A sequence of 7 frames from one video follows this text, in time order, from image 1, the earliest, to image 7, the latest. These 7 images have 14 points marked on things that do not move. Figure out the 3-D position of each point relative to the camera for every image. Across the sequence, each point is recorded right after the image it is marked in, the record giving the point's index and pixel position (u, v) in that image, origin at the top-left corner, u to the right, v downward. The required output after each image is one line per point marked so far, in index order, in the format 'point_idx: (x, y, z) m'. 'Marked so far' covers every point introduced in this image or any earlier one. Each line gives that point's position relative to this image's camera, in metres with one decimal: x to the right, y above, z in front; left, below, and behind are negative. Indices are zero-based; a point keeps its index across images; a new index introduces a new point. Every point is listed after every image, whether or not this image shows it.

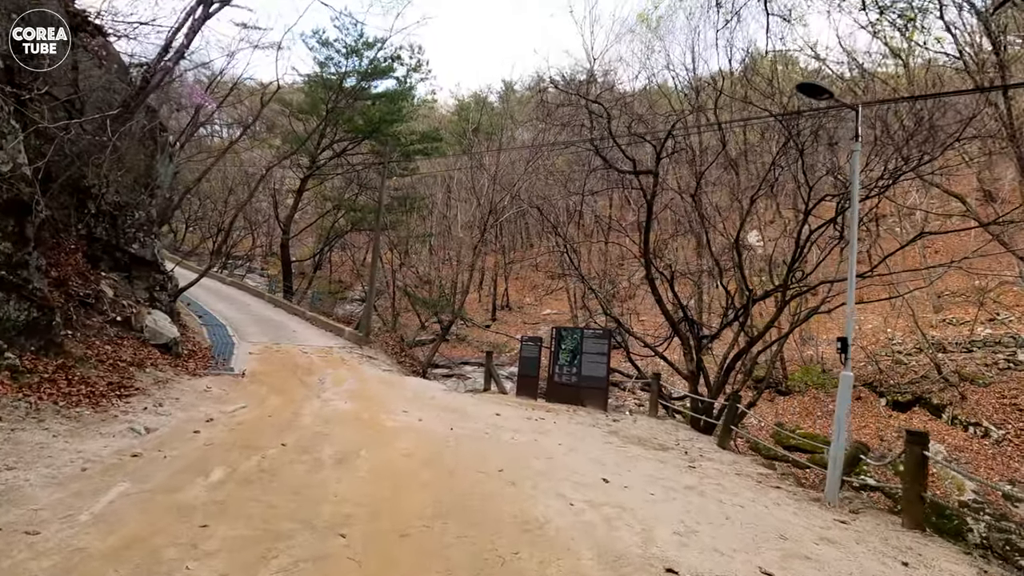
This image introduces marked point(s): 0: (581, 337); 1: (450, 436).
0: (+1.4, -1.0, +10.9) m
1: (-0.8, -1.9, +7.1) m
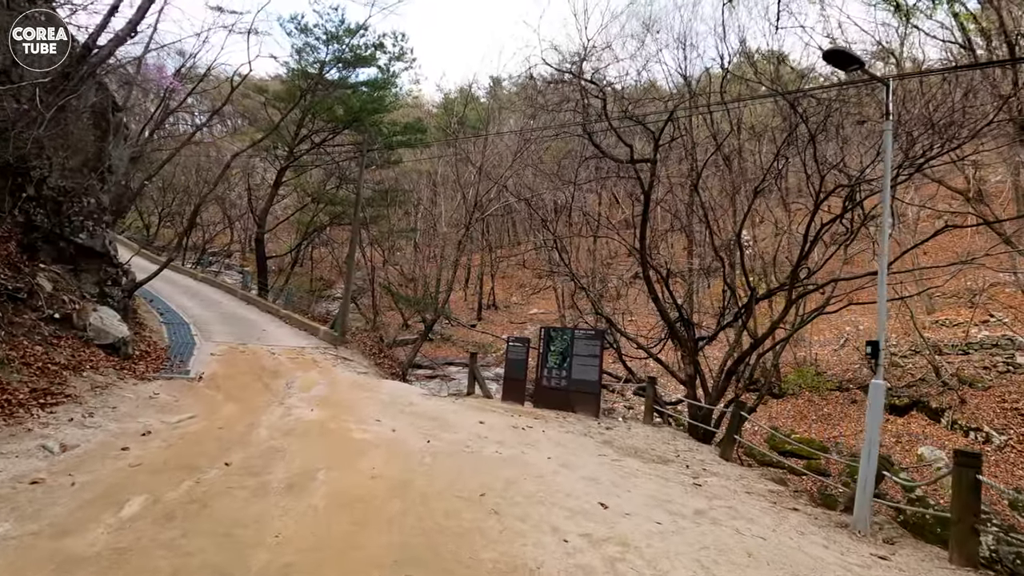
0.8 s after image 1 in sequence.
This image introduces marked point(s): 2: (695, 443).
0: (+1.1, -0.9, +10.1) m
1: (-1.0, -1.9, +6.3) m
2: (+3.0, -2.5, +8.9) m
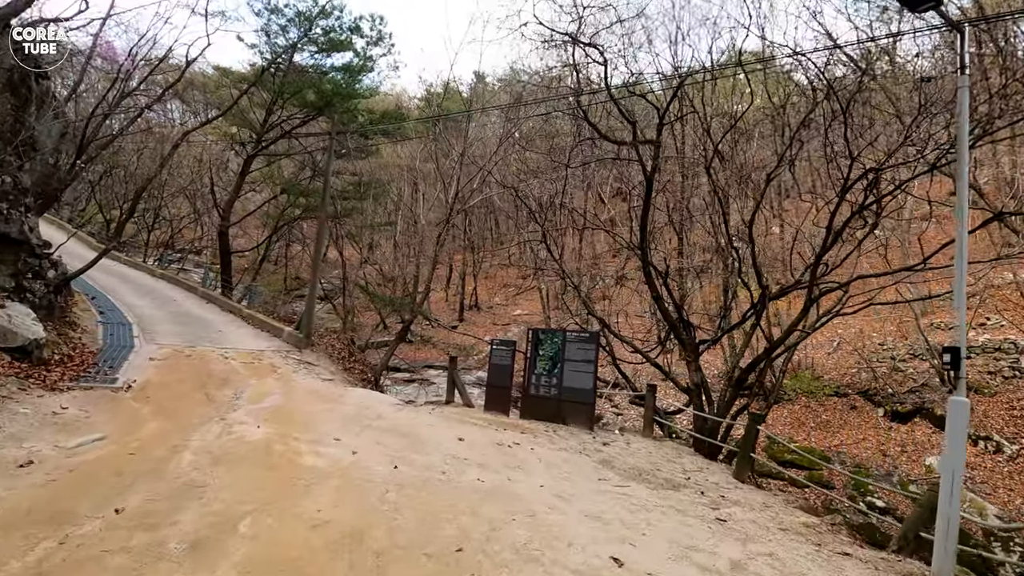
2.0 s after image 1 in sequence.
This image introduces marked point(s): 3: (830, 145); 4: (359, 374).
0: (+0.8, -0.9, +9.0) m
1: (-1.1, -1.8, +5.1) m
2: (+2.8, -2.5, +7.8) m
3: (+5.9, +2.6, +10.0) m
4: (-3.5, -1.9, +12.2) m
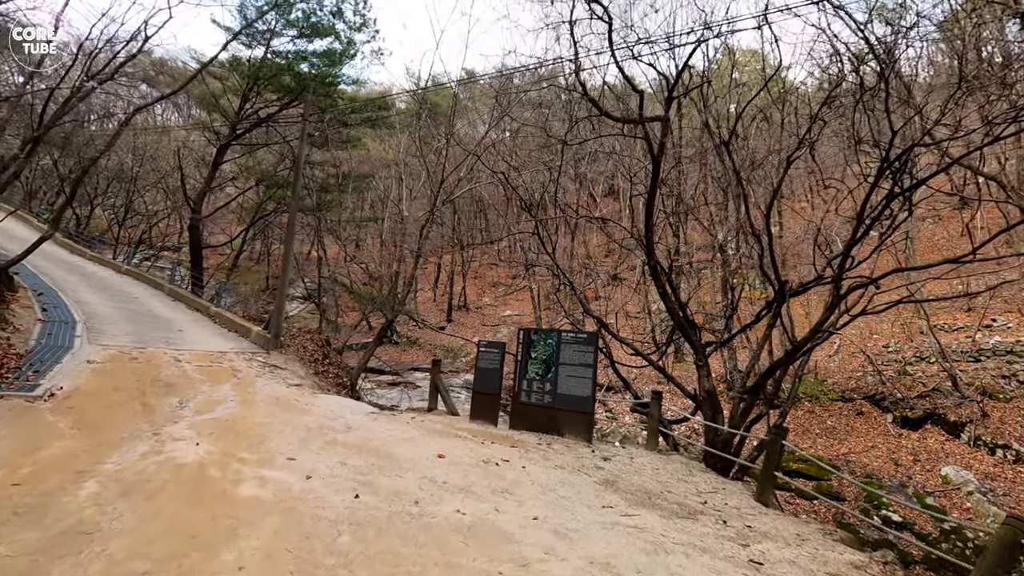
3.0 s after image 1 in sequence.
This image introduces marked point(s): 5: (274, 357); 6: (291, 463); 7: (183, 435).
0: (+0.7, -0.8, +8.1) m
1: (-1.2, -1.7, +4.1) m
2: (+2.6, -2.4, +6.9) m
3: (+5.7, +2.7, +9.1) m
4: (-3.7, -1.9, +11.2) m
5: (-4.5, -1.3, +10.2) m
6: (-2.1, -1.7, +5.1) m
7: (-3.4, -1.5, +5.7) m
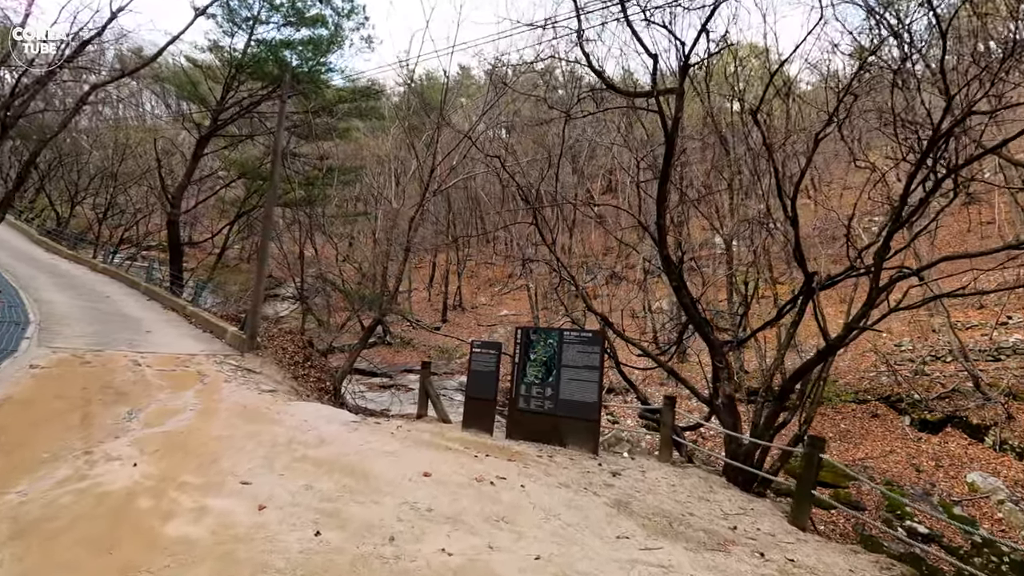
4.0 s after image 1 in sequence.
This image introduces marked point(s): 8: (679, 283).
0: (+0.6, -0.7, +7.2) m
1: (-1.2, -1.6, +3.2) m
2: (+2.6, -2.3, +6.0) m
3: (+5.6, +2.8, +8.3) m
4: (-3.8, -1.8, +10.3) m
5: (-4.5, -1.2, +9.3) m
6: (-2.1, -1.6, +4.3) m
7: (-3.5, -1.5, +4.8) m
8: (+2.4, +0.1, +7.7) m
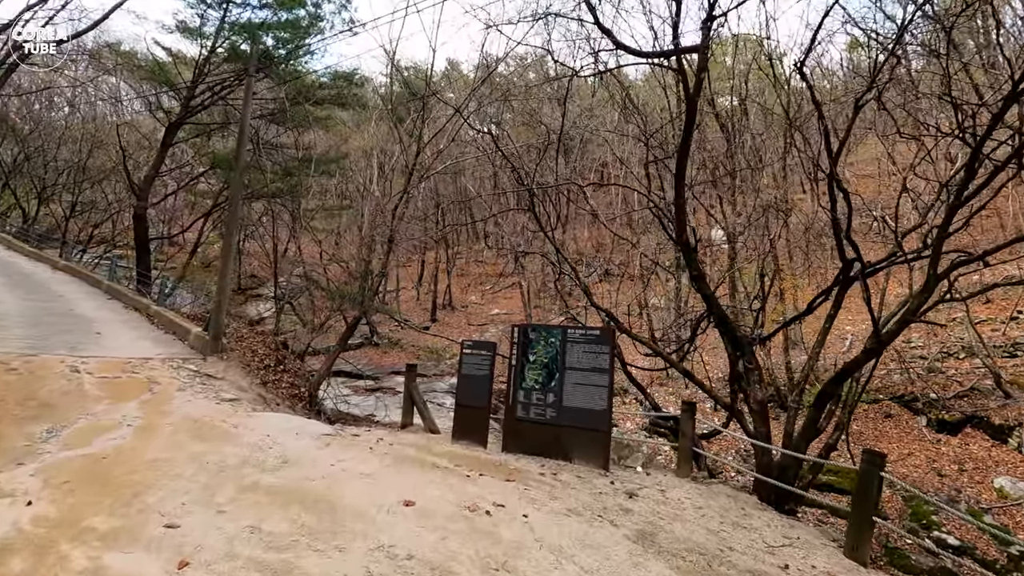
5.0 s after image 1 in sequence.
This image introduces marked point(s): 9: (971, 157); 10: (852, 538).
0: (+0.6, -0.6, +6.3) m
1: (-1.2, -1.5, +2.3) m
2: (+2.6, -2.2, +5.1) m
3: (+5.5, +2.9, +7.5) m
4: (-3.8, -1.7, +9.3) m
5: (-4.6, -1.2, +8.3) m
6: (-2.1, -1.5, +3.3) m
7: (-3.5, -1.4, +3.8) m
8: (+2.3, +0.2, +6.8) m
9: (+4.9, +1.4, +6.0) m
10: (+2.9, -2.2, +4.9) m
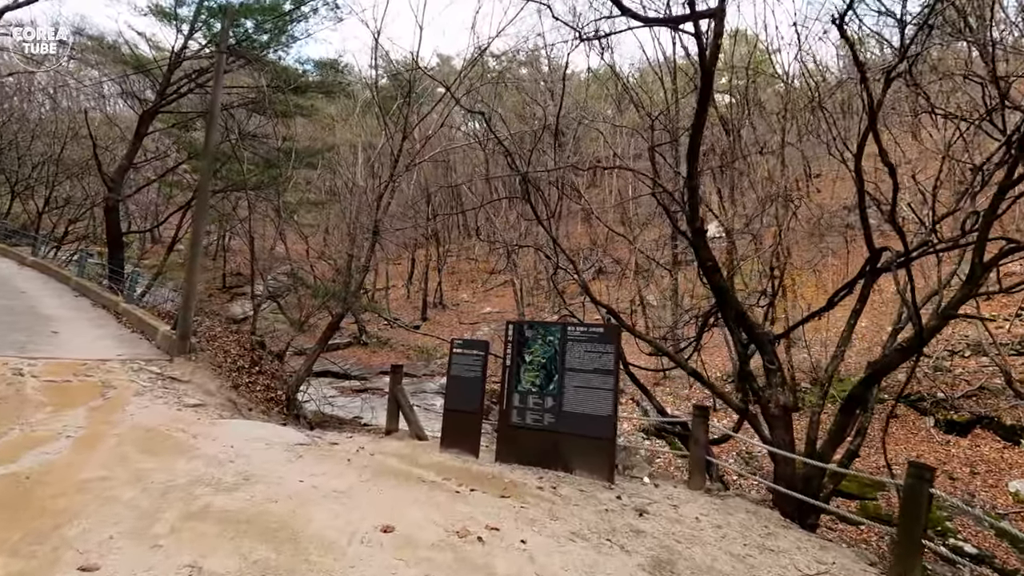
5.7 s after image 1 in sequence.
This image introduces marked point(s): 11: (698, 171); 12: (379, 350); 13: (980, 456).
0: (+0.5, -0.6, +5.7) m
1: (-1.2, -1.5, +1.6) m
2: (+2.5, -2.1, +4.5) m
3: (+5.5, +3.0, +6.9) m
4: (-3.9, -1.6, +8.6) m
5: (-4.7, -1.1, +7.6) m
6: (-2.1, -1.4, +2.6) m
7: (-3.5, -1.3, +3.1) m
8: (+2.2, +0.3, +6.2) m
9: (+4.9, +1.5, +5.4) m
10: (+2.9, -2.1, +4.3) m
11: (+2.0, +1.3, +6.1) m
12: (-4.9, -2.2, +19.5) m
13: (+10.1, -3.6, +11.7) m
